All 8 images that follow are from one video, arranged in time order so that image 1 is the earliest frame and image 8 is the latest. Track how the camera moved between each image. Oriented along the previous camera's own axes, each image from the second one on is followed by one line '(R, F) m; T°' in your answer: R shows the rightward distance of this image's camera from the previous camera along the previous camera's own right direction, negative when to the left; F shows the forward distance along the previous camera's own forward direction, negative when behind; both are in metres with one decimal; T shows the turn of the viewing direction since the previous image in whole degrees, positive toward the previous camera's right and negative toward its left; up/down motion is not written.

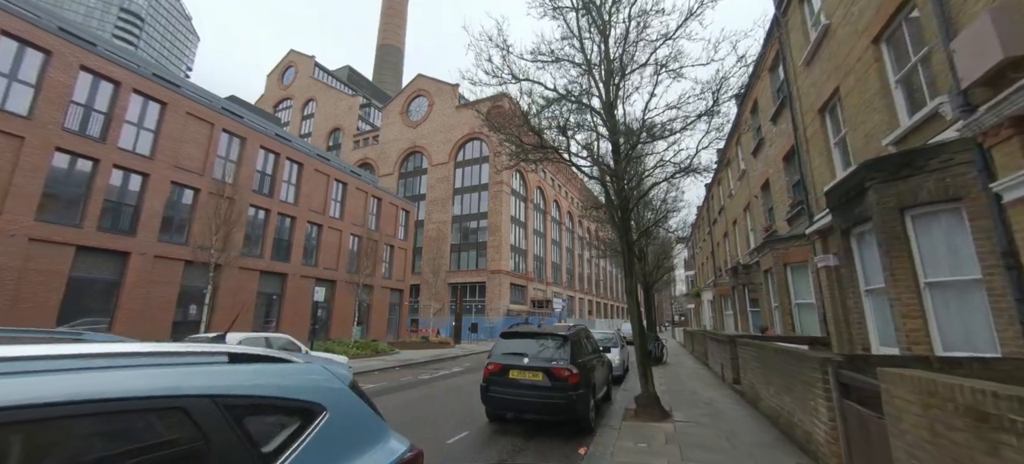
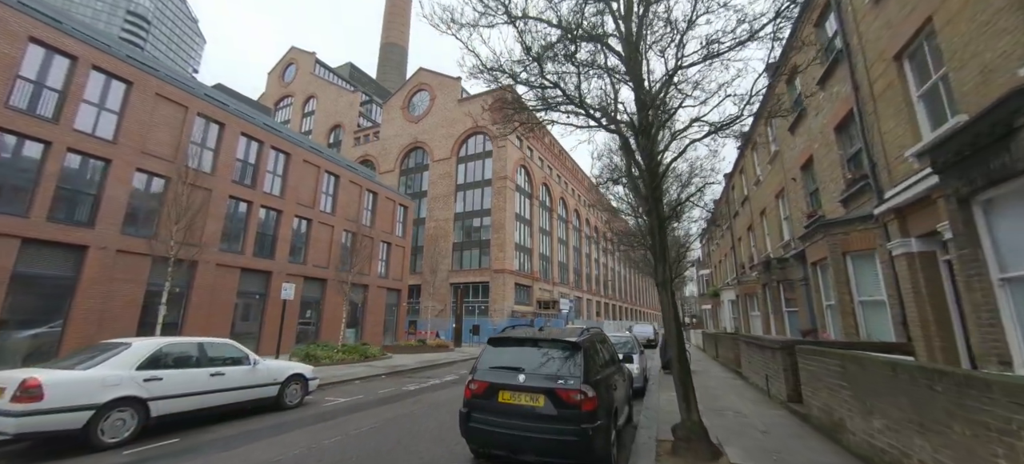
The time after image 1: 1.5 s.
(+0.2, +1.8) m; -1°
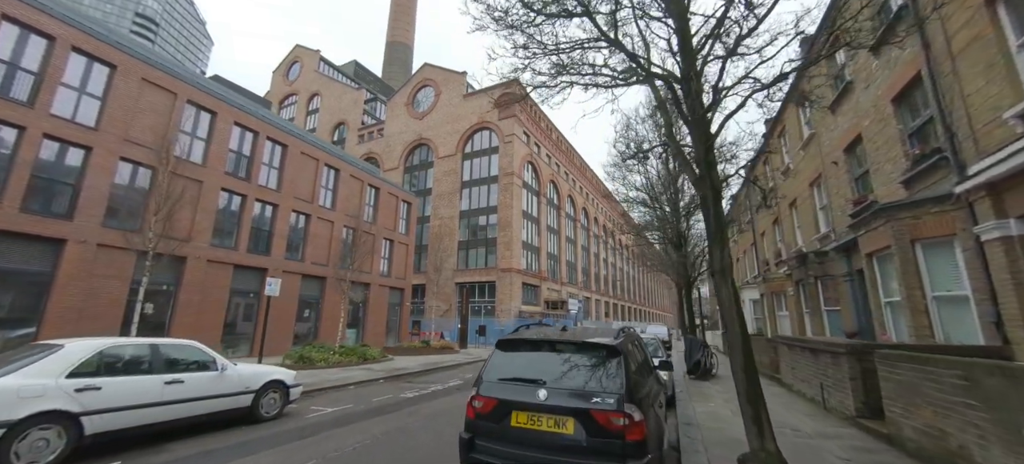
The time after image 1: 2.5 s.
(-0.1, +1.2) m; -1°
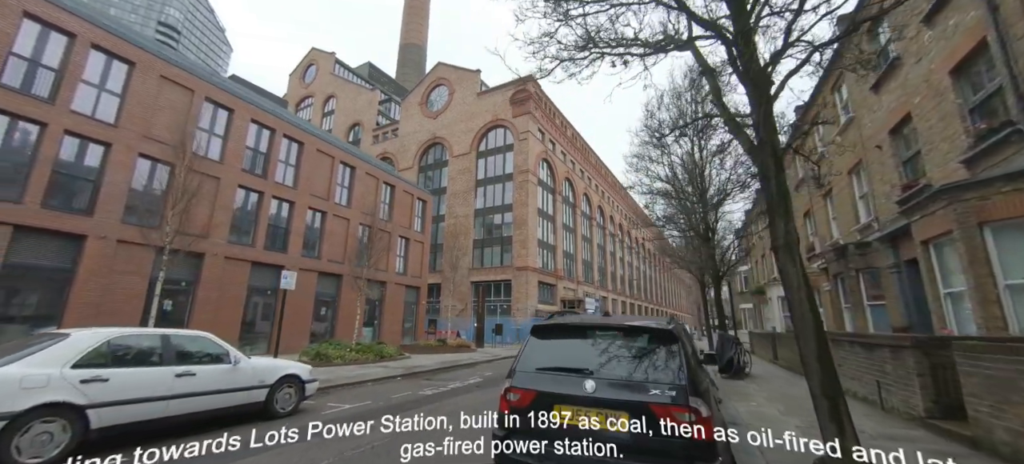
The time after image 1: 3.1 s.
(-0.2, +0.4) m; -2°
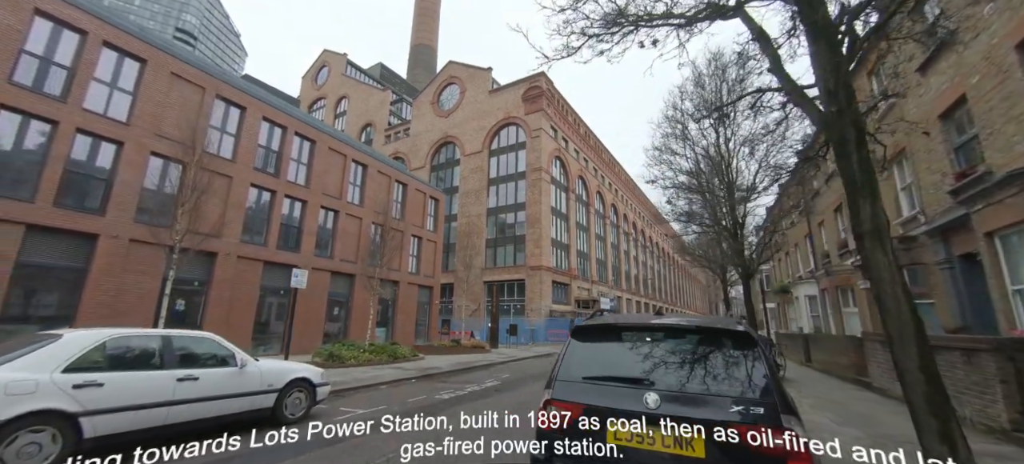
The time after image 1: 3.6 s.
(-0.2, +0.5) m; -2°
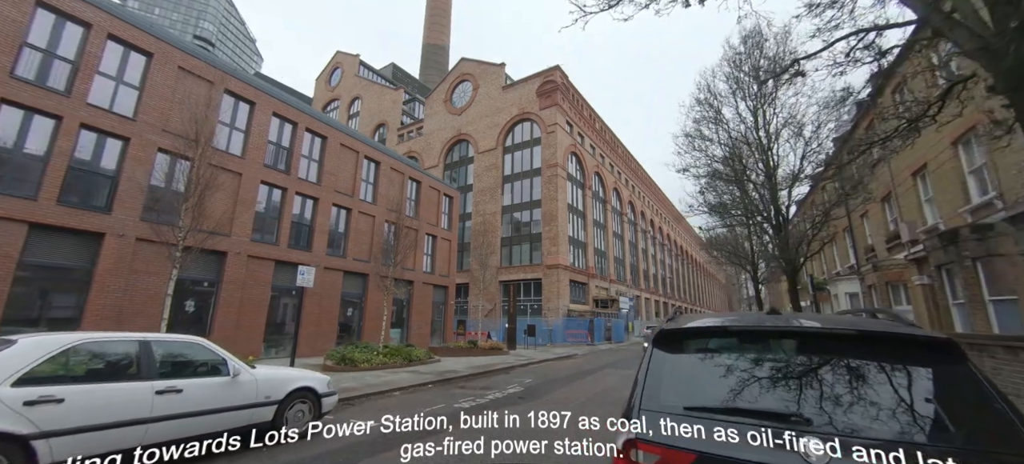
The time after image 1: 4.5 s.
(-0.2, +0.9) m; -2°
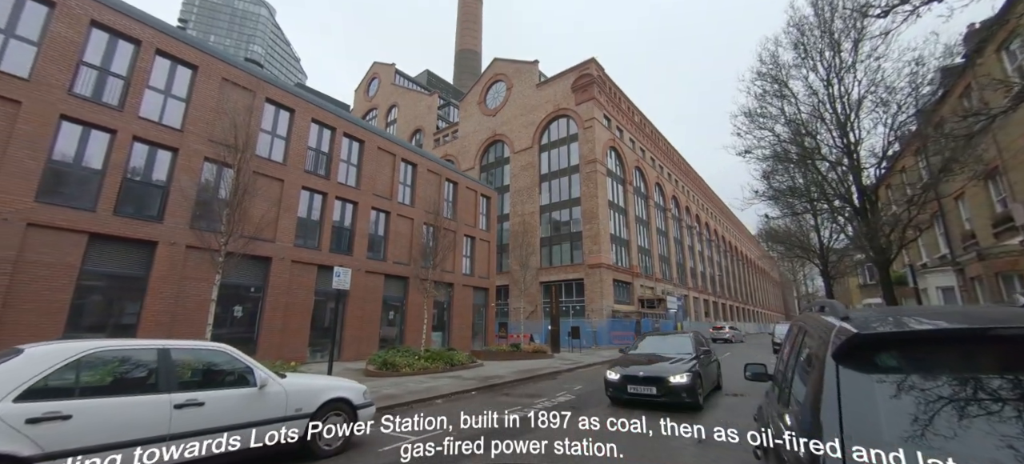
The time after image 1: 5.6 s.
(-0.2, +0.7) m; -5°
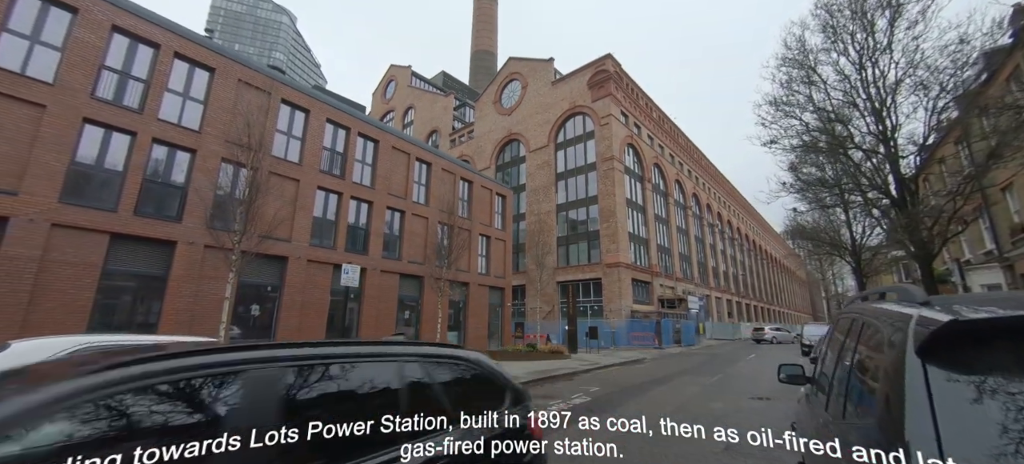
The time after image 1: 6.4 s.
(+0.1, +0.3) m; -2°
